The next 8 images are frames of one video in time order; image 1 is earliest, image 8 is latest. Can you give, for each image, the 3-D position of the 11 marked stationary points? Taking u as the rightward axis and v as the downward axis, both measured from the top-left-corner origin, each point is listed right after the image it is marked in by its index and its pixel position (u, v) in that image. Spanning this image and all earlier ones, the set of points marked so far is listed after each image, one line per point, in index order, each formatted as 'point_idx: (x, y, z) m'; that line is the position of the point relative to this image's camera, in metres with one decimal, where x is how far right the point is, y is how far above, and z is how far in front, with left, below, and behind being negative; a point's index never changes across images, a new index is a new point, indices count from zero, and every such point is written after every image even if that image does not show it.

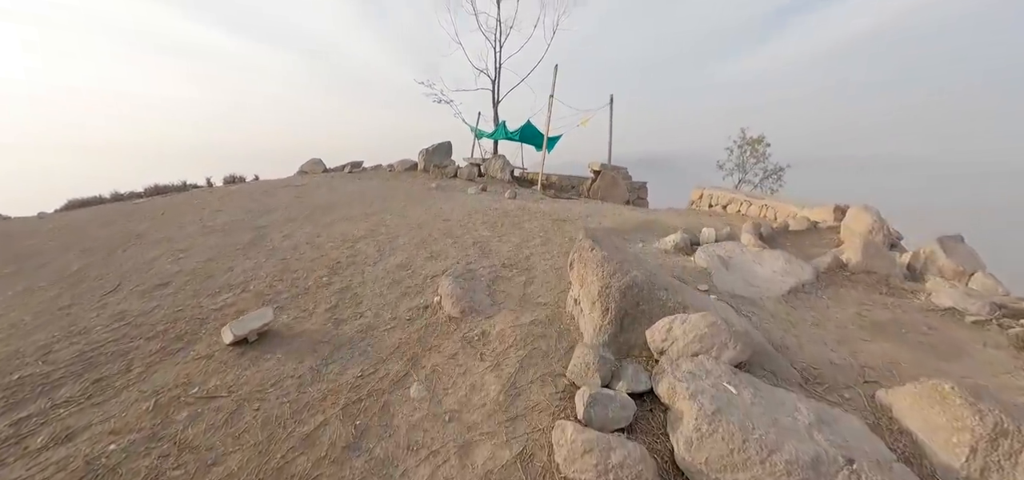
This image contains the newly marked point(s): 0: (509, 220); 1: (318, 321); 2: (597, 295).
0: (0.0, +0.3, +4.5) m
1: (-1.3, -0.5, +2.3) m
2: (+0.4, -0.3, +1.8) m
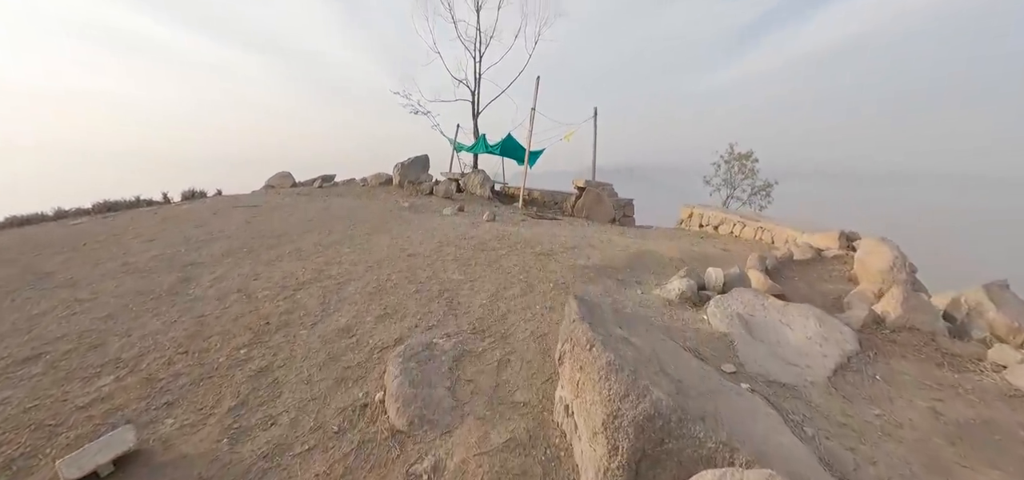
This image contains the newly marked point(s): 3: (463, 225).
0: (-0.3, -0.1, +3.9) m
1: (-1.4, -0.9, +1.6) m
2: (+0.3, -0.6, +1.2) m
3: (-0.8, +0.3, +5.8) m
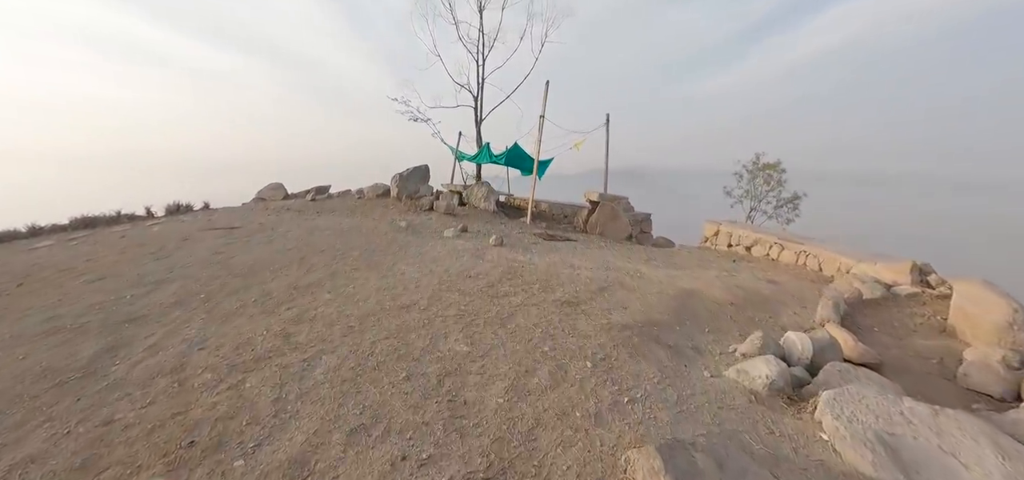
0: (-0.1, -0.6, +3.1) m
1: (-1.3, -1.3, +0.9) m
2: (+0.5, -1.1, +0.5) m
3: (-0.6, -0.2, +5.0) m
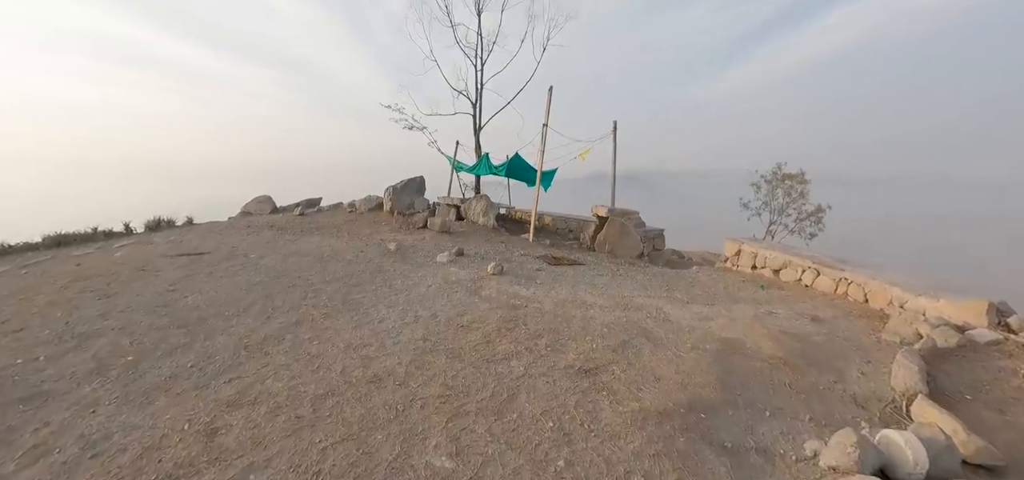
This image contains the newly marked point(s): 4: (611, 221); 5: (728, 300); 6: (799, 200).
0: (-0.1, -0.9, +2.5) m
1: (-1.3, -1.7, +0.2) m
2: (+0.5, -1.4, -0.2) m
3: (-0.6, -0.6, +4.4) m
4: (+2.2, +0.4, +7.7) m
5: (+2.9, -0.8, +4.7) m
6: (+7.3, +1.0, +8.9) m
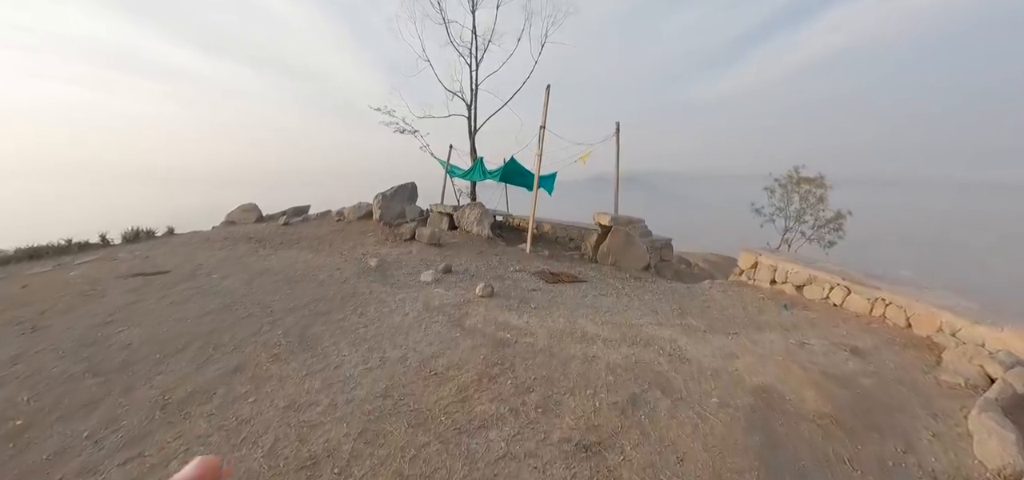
0: (-0.2, -1.2, +1.9) m
1: (-1.4, -1.9, -0.4) m
2: (+0.3, -1.6, -0.8) m
3: (-0.7, -0.8, +3.8) m
4: (+2.1, +0.2, +7.2) m
5: (+2.8, -1.0, +4.1) m
6: (+7.2, +0.8, +8.3) m
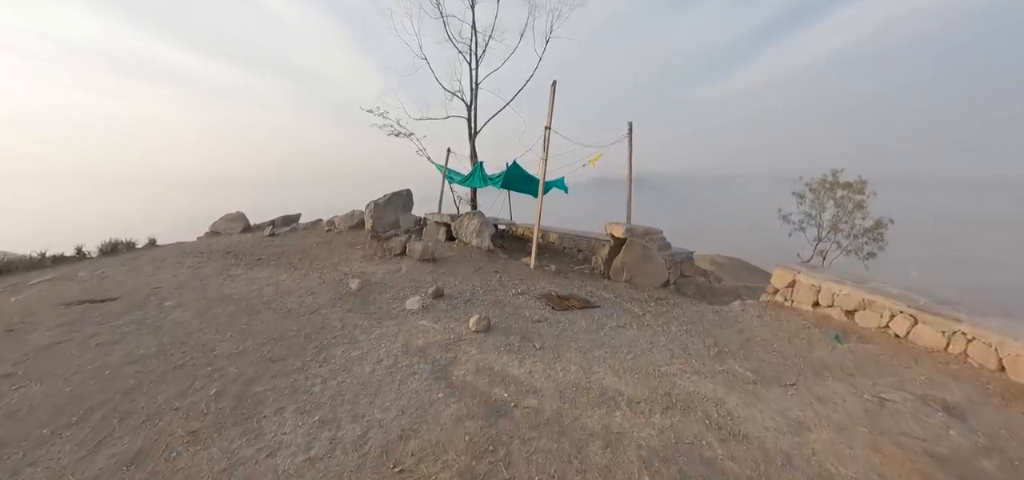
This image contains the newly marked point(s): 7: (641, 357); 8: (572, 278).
0: (-0.3, -1.4, +1.1) m
1: (-1.5, -2.1, -1.1) m
2: (+0.2, -1.8, -1.6) m
3: (-0.7, -1.0, +3.1) m
4: (+2.1, -0.1, +6.4) m
5: (+2.8, -1.2, +3.3) m
6: (+7.2, +0.6, +7.5) m
7: (+1.2, -1.1, +3.3) m
8: (+1.0, -0.7, +6.1) m
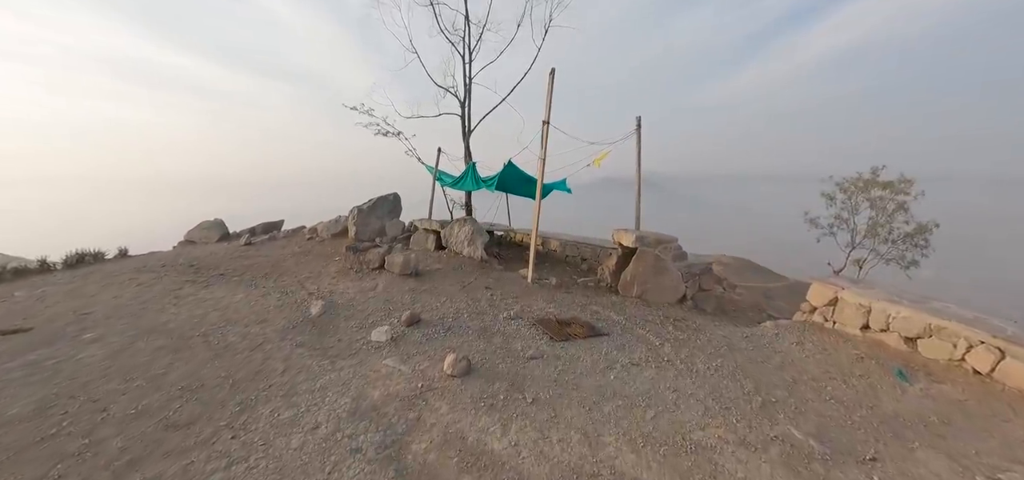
0: (-0.4, -1.5, +0.4) m
1: (-1.6, -2.3, -1.9) m
2: (+0.1, -1.9, -2.3) m
3: (-0.9, -1.2, +2.3) m
4: (+2.0, -0.2, +5.6) m
5: (+2.7, -1.4, +2.5) m
6: (+7.2, +0.5, +6.6) m
7: (+1.1, -1.2, +2.5) m
8: (+1.0, -0.8, +5.4) m
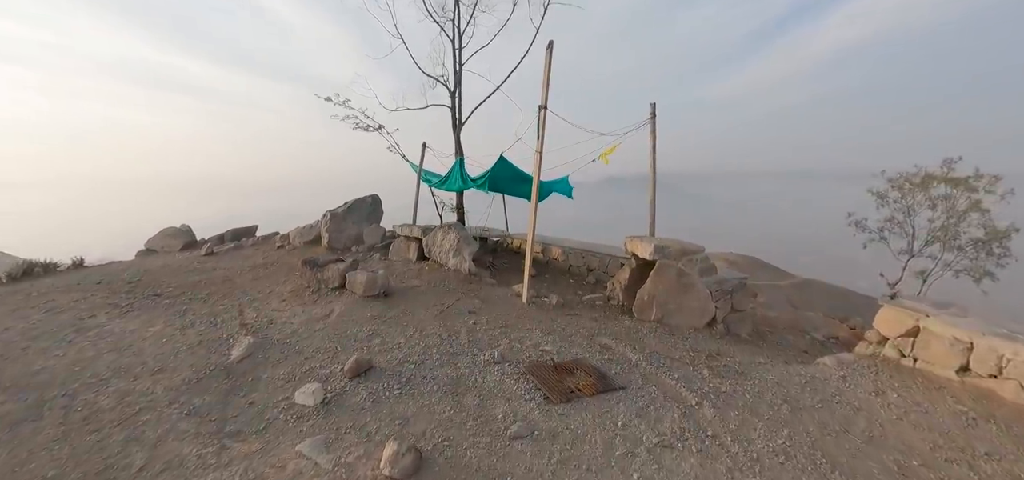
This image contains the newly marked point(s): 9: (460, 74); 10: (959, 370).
0: (-0.6, -1.7, -0.6) m
1: (-1.9, -2.5, -2.8) m
2: (-0.2, -2.1, -3.3) m
3: (-1.0, -1.4, +1.3) m
4: (+1.9, -0.4, +4.6) m
5: (+2.5, -1.5, +1.5) m
6: (+7.1, +0.4, +5.5) m
7: (+0.9, -1.4, +1.5) m
8: (+0.8, -1.0, +4.4) m
9: (-1.2, +4.0, +8.4) m
10: (+4.2, -1.2, +3.3) m
